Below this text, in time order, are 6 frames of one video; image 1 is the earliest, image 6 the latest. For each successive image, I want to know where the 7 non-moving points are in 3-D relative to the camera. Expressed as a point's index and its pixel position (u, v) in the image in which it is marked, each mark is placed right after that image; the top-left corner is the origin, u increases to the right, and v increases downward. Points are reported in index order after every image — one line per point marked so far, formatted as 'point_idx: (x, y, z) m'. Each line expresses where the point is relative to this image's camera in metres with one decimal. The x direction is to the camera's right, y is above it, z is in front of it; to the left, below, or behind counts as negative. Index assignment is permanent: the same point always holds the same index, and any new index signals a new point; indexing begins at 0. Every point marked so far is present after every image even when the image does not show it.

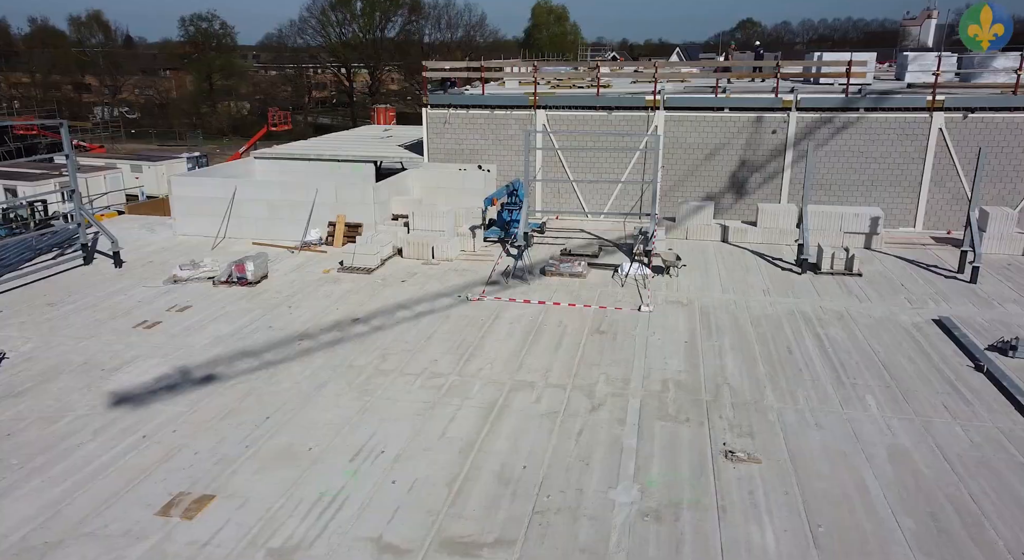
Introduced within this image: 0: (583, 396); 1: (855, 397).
0: (+0.9, -1.4, +9.2) m
1: (+4.2, -1.4, +9.1) m
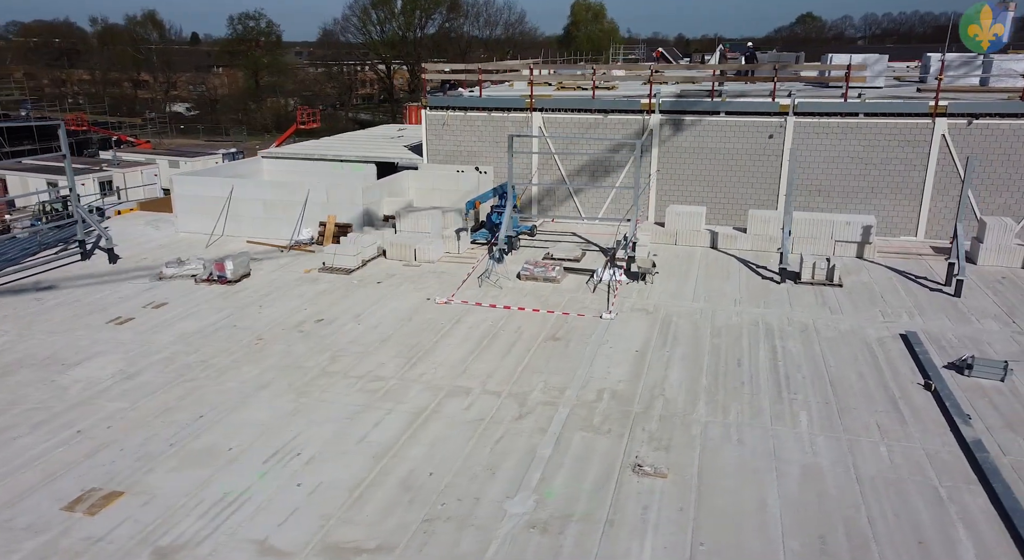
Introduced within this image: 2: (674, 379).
0: (0.0, -1.5, +9.2) m
1: (+3.3, -1.6, +8.9) m
2: (+2.2, -1.3, +9.9) m
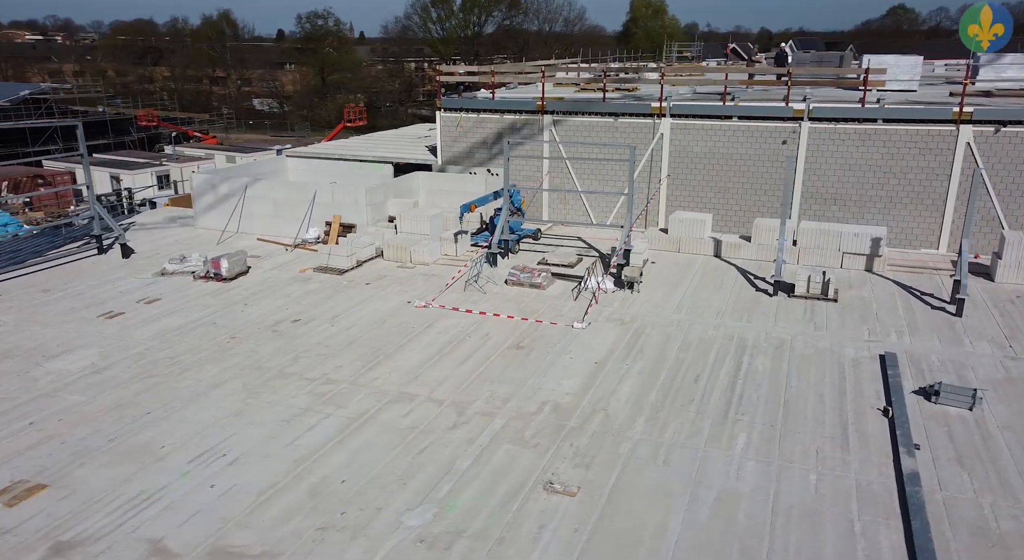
0: (-0.7, -1.6, +9.2) m
1: (+2.5, -1.8, +8.6) m
2: (+1.4, -1.5, +9.7) m
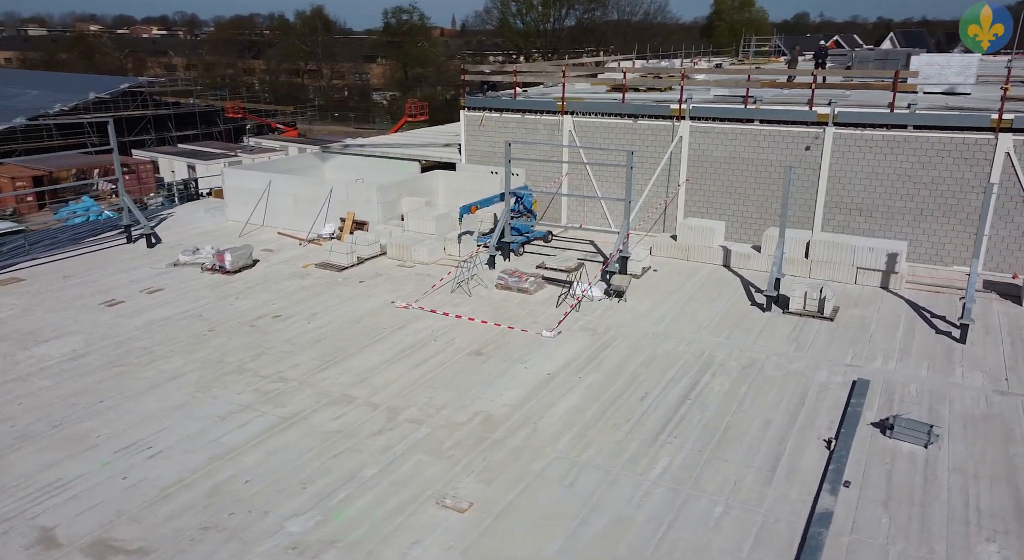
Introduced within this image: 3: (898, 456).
0: (-1.6, -1.7, +9.2) m
1: (+1.5, -2.0, +8.3) m
2: (+0.6, -1.6, +9.5) m
3: (+4.3, -2.0, +8.3) m
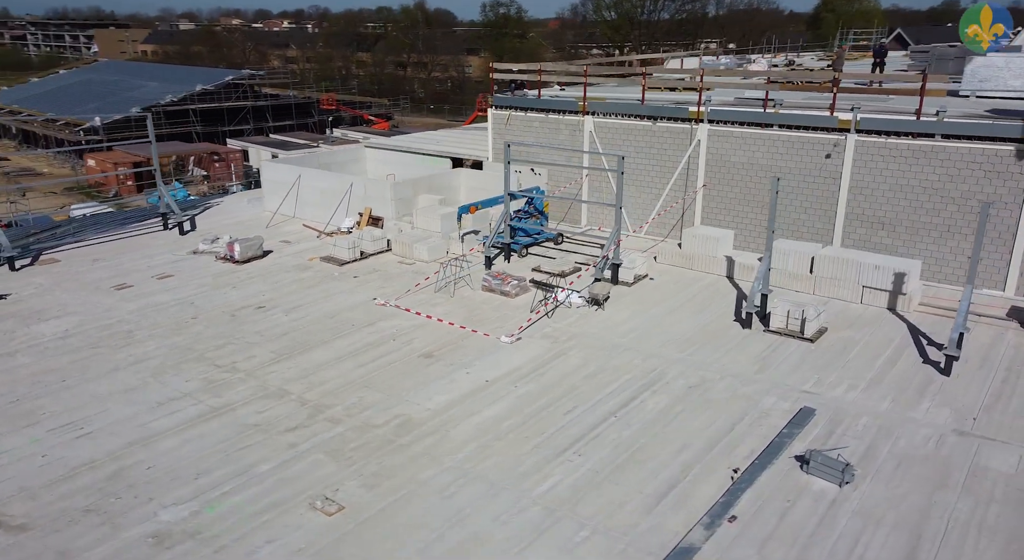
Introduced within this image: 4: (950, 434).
0: (-2.6, -1.7, +9.5) m
1: (+0.3, -2.1, +8.1) m
2: (-0.4, -1.7, +9.4) m
3: (+3.0, -2.2, +7.7) m
4: (+5.3, -1.8, +8.9) m
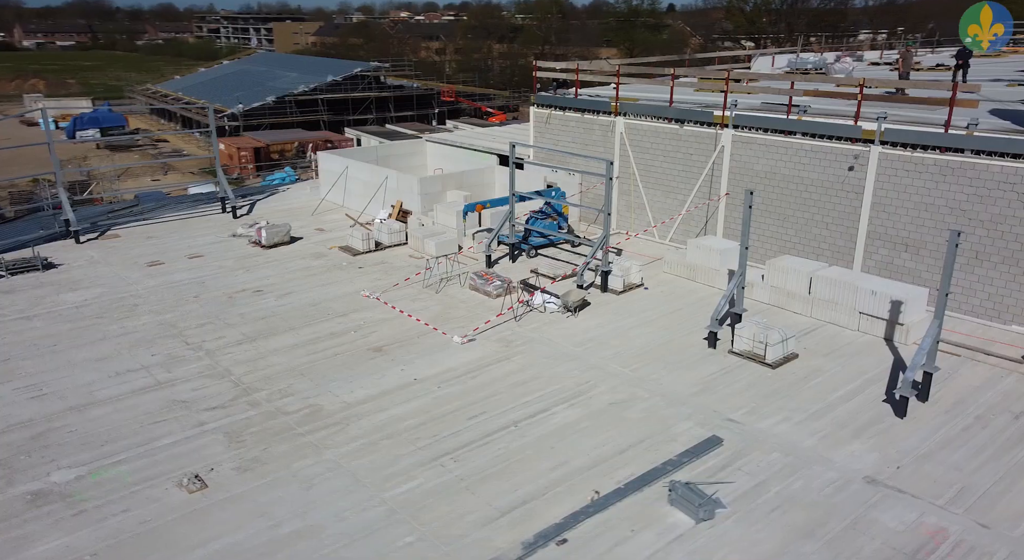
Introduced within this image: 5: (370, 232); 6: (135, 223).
0: (-3.8, -1.6, +10.1) m
1: (-1.2, -2.2, +8.3) m
2: (-1.6, -1.7, +9.7) m
3: (+1.4, -2.4, +7.4) m
4: (+3.8, -2.2, +8.2) m
5: (-3.2, +1.1, +16.9) m
6: (-10.0, +1.5, +19.8) m
